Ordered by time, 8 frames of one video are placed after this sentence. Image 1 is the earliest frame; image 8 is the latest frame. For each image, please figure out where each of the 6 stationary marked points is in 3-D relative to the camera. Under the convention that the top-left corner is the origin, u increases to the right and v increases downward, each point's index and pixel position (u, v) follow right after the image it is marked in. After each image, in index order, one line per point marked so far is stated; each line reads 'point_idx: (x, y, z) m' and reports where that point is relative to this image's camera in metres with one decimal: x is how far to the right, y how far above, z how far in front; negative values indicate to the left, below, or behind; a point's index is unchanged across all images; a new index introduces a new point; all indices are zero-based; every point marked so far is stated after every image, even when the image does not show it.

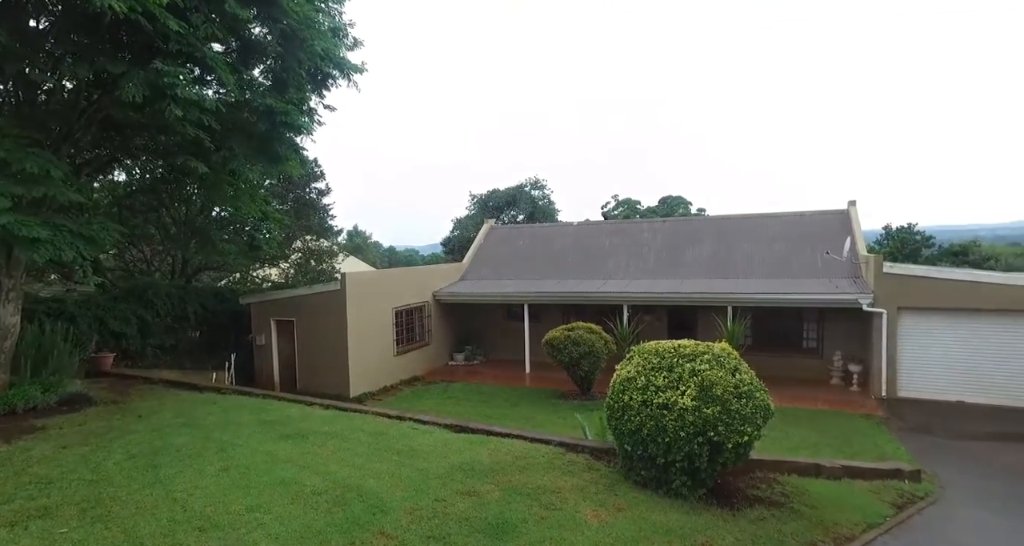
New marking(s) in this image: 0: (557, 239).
0: (+1.3, +1.0, +17.8) m
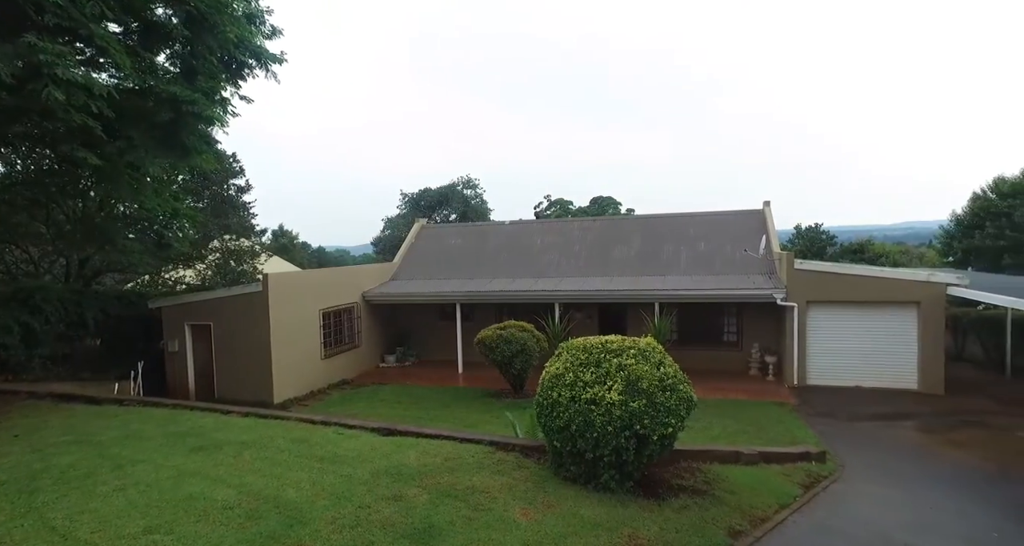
0: (-0.7, +1.0, +17.8) m
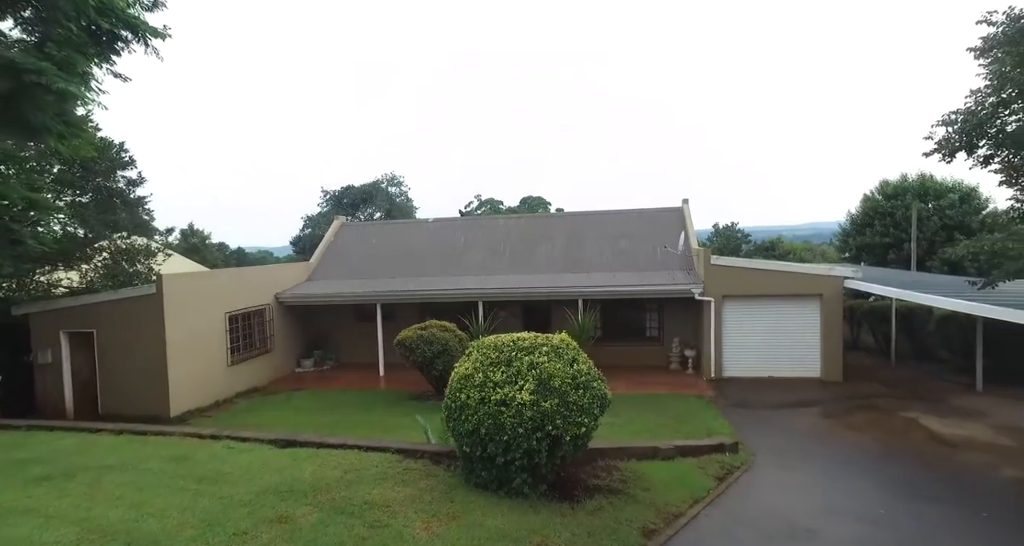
0: (-3.0, +1.1, +17.3) m
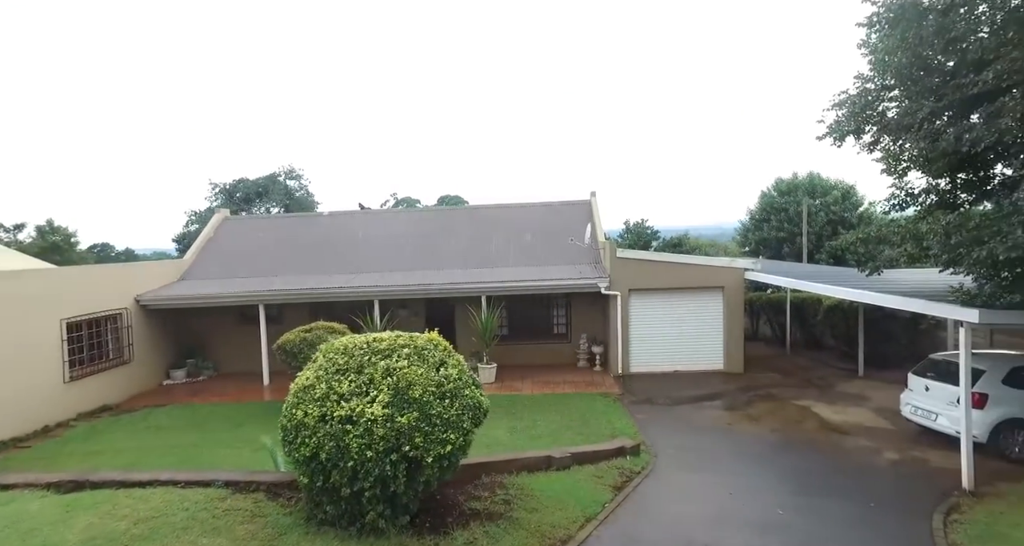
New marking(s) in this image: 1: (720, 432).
0: (-5.7, +1.1, +15.9) m
1: (+3.0, -2.3, +8.5) m
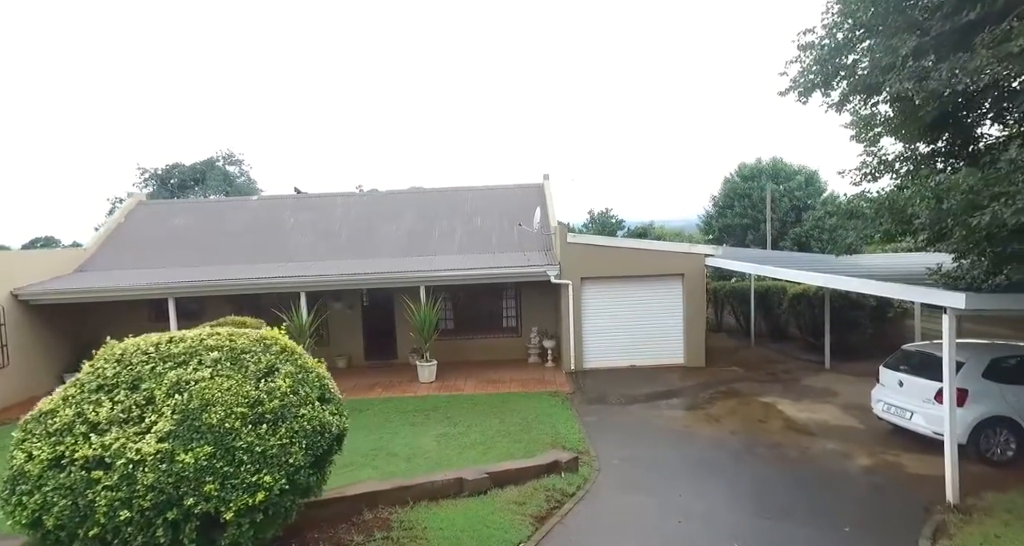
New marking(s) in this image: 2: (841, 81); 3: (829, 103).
0: (-7.0, +1.4, +14.4) m
1: (+2.0, -2.1, +7.5) m
2: (+3.6, +2.1, +6.3) m
3: (+3.6, +1.9, +6.6) m
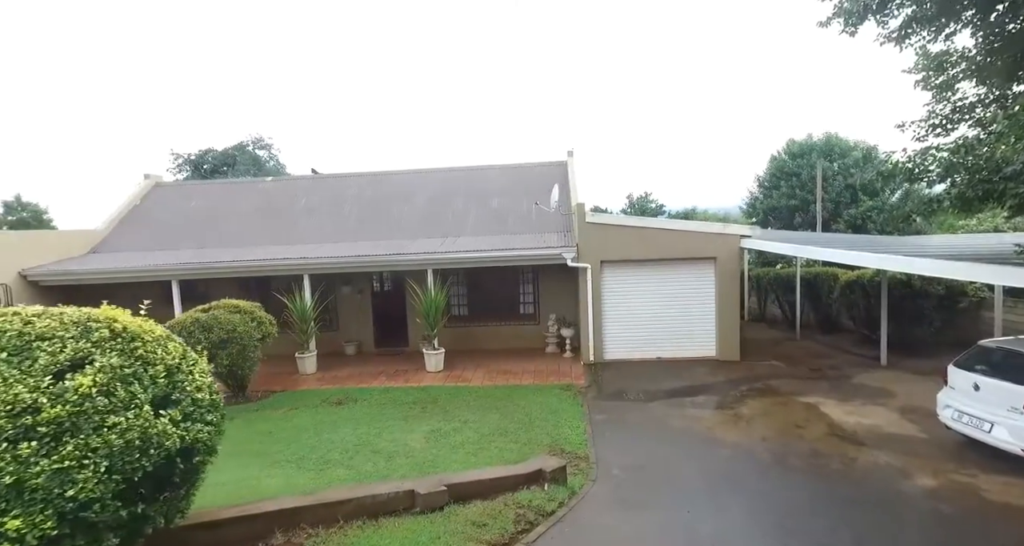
0: (-6.5, +1.8, +14.0) m
1: (+2.0, -1.9, +6.5) m
2: (+3.5, +2.3, +5.1) m
3: (+3.5, +2.1, +5.4) m
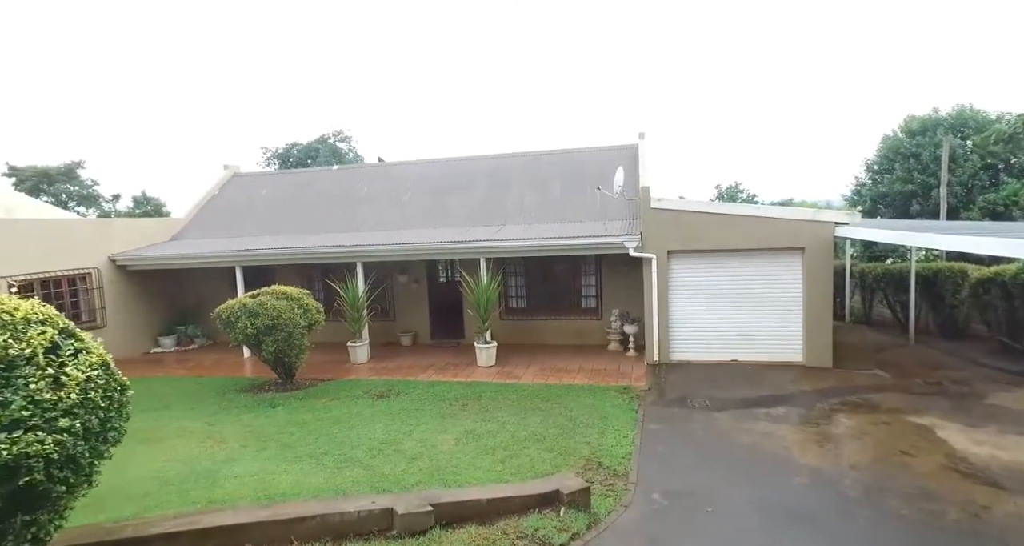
0: (-4.9, +2.1, +14.1) m
1: (+2.3, -1.8, +5.5) m
2: (+3.6, +2.3, +3.8) m
3: (+3.6, +2.1, +4.1) m
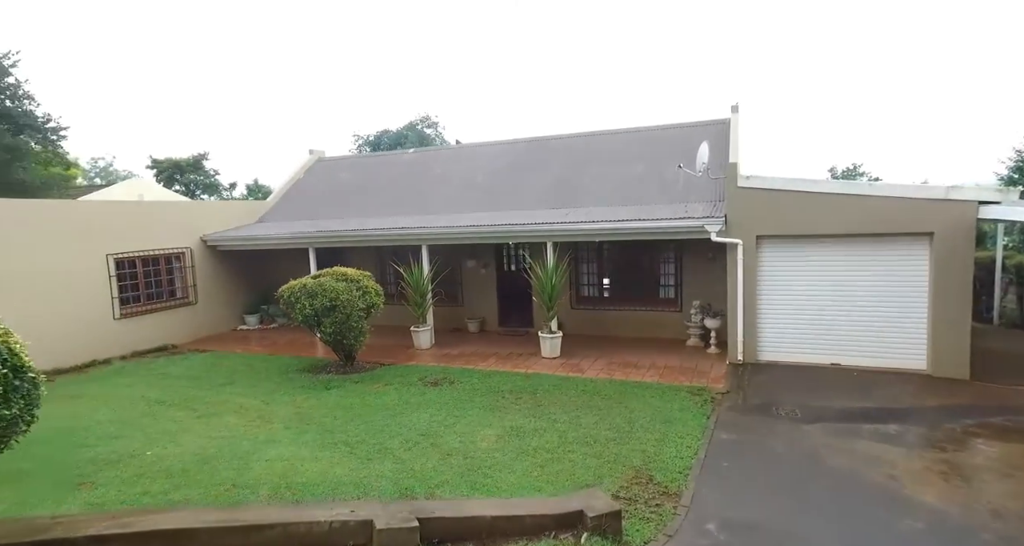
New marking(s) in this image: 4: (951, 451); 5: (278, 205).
0: (-3.1, +2.5, +14.1) m
1: (+2.6, -1.6, +4.5) m
2: (+3.7, +2.4, +2.5) m
3: (+3.7, +2.2, +2.8) m
4: (+4.0, -1.6, +5.3) m
5: (-5.6, +1.7, +14.0) m
